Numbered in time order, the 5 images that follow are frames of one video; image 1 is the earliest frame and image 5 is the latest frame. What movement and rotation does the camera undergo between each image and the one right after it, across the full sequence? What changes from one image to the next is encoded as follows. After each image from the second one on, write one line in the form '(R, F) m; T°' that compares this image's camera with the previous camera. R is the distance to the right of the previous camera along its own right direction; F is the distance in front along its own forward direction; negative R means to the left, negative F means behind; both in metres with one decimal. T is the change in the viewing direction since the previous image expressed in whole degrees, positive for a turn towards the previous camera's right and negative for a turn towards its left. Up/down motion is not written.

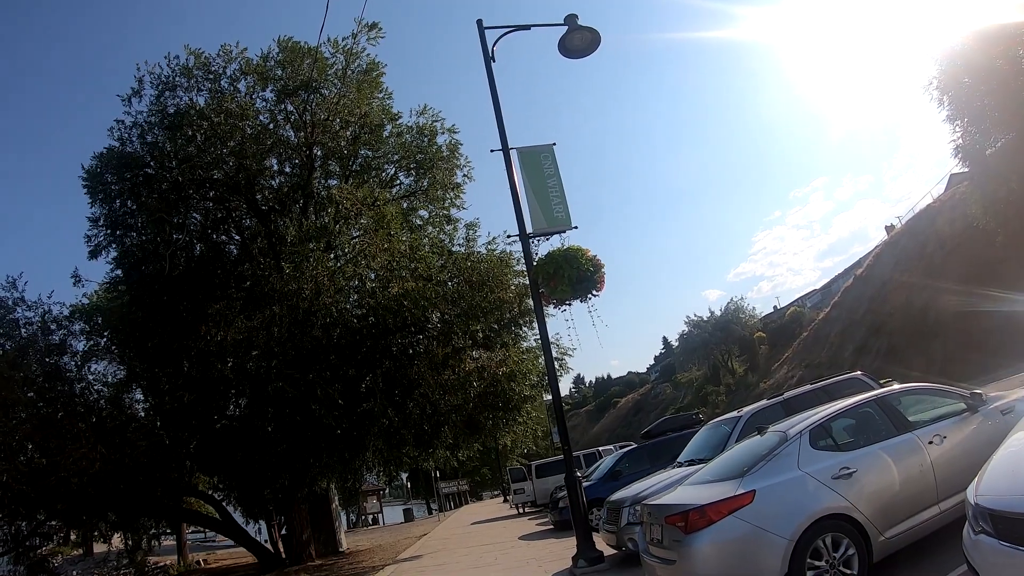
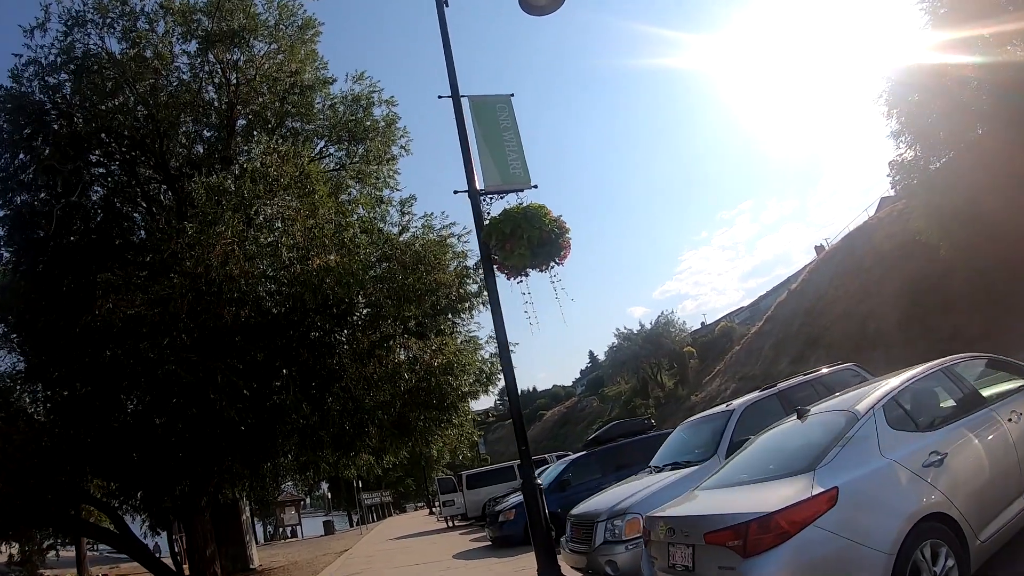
(-0.2, +1.5) m; +6°
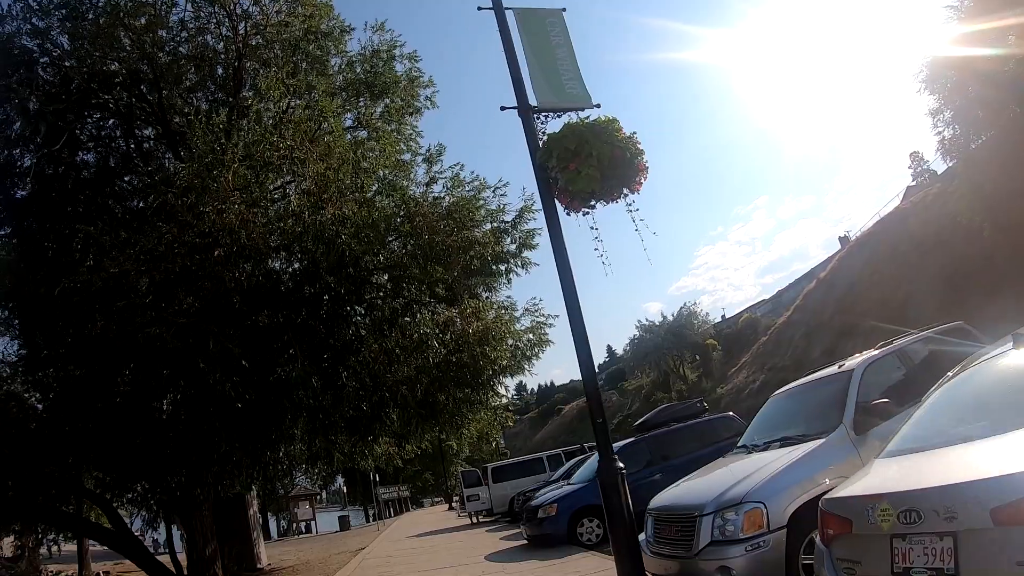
(-0.4, +1.4) m; -1°
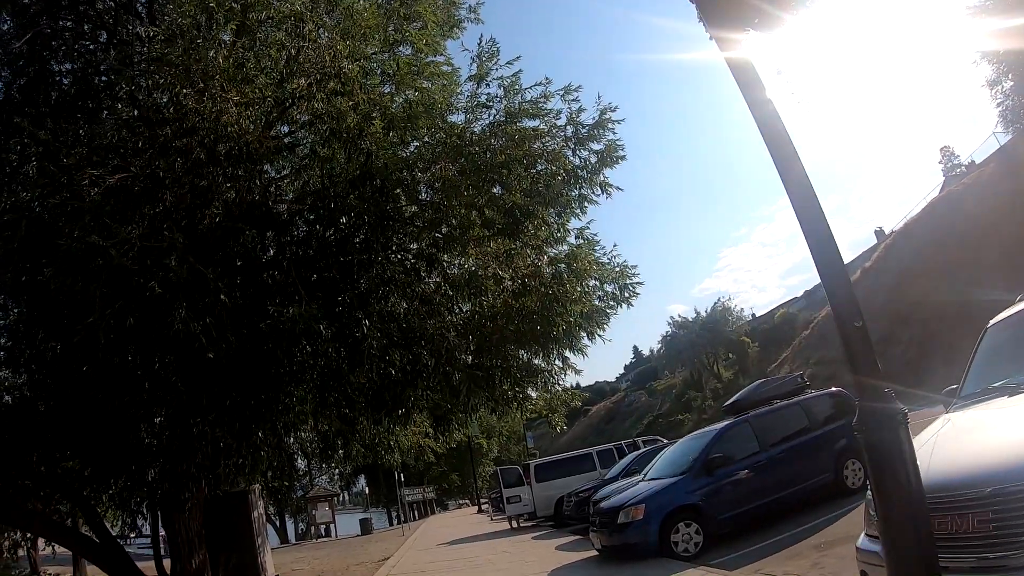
(-0.5, +2.2) m; -2°
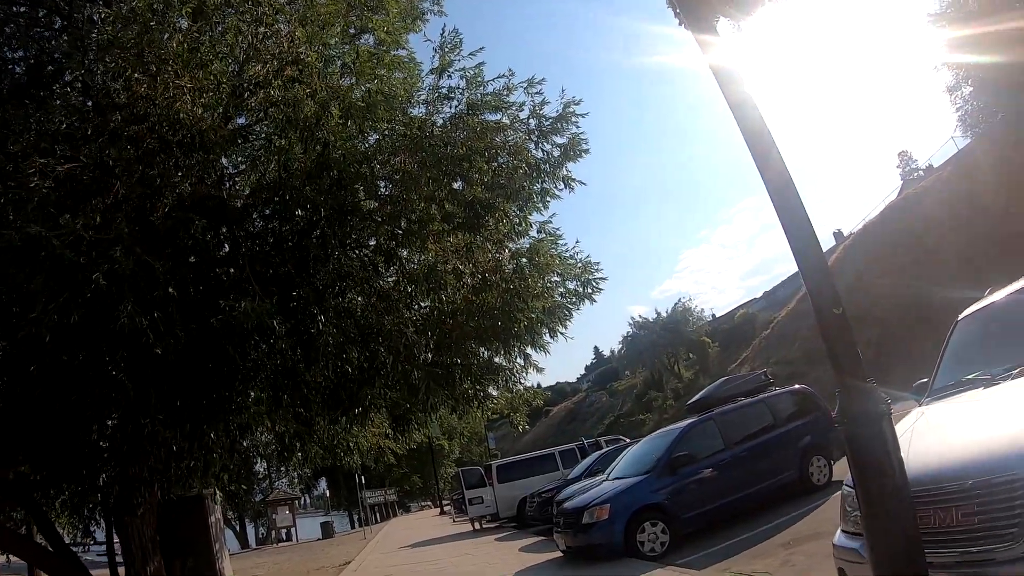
(0.0, +0.1) m; +3°
